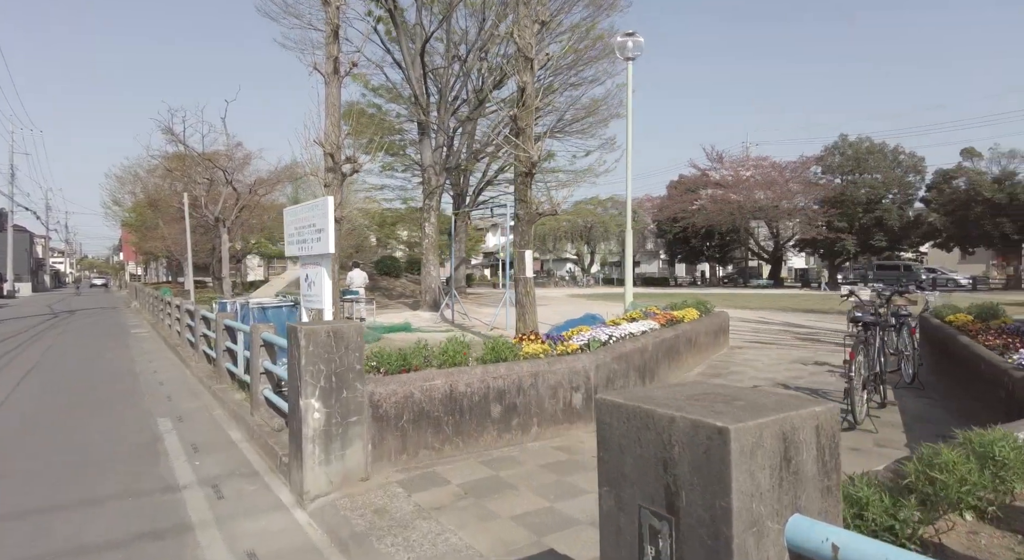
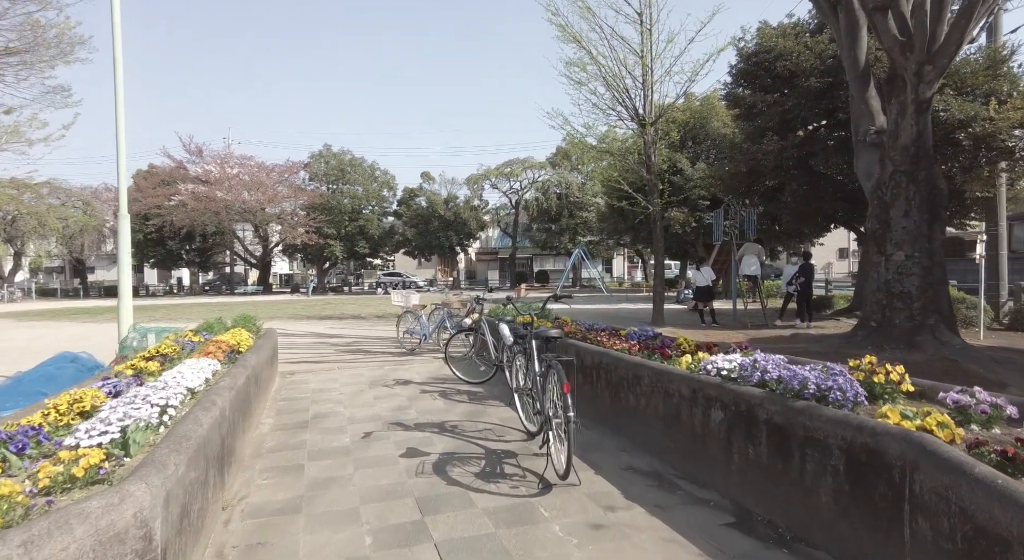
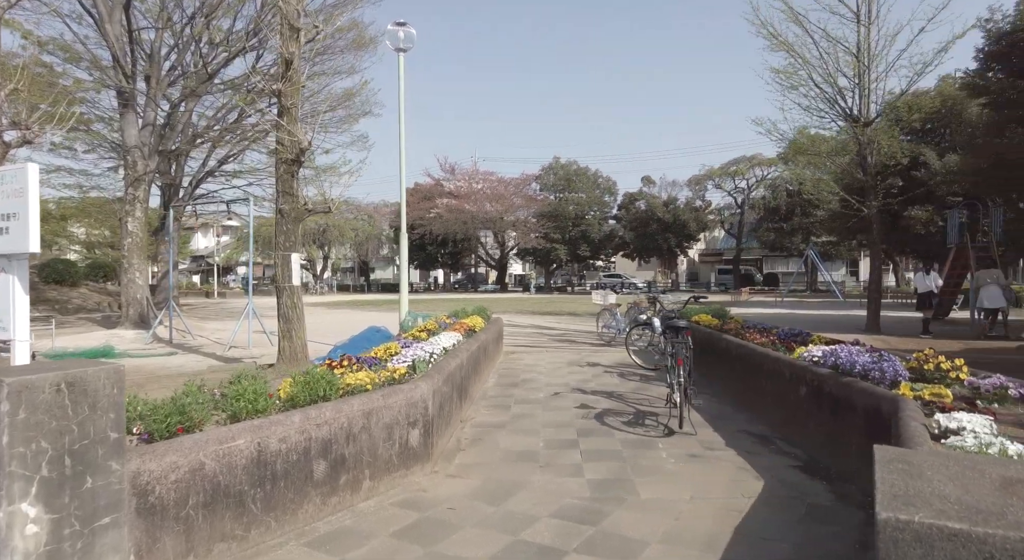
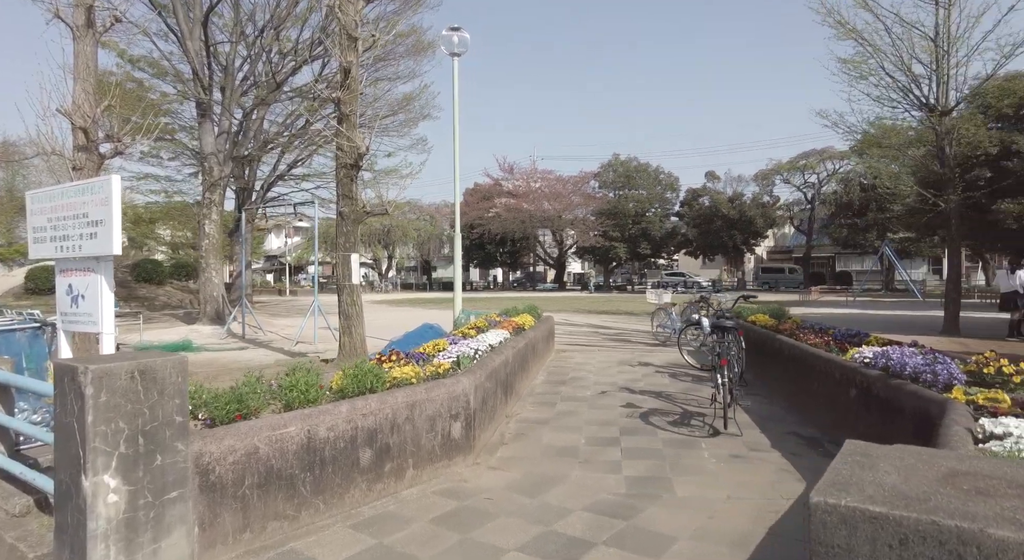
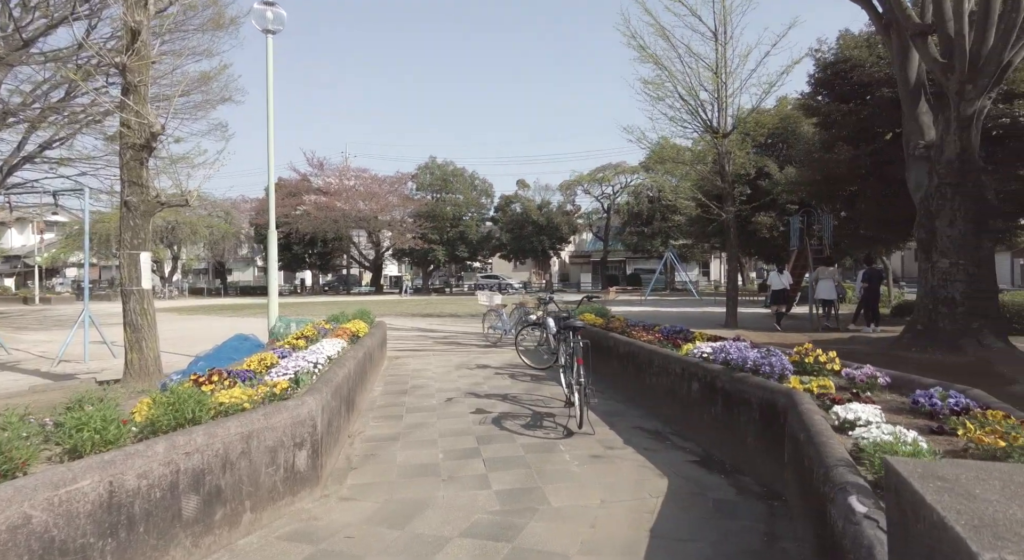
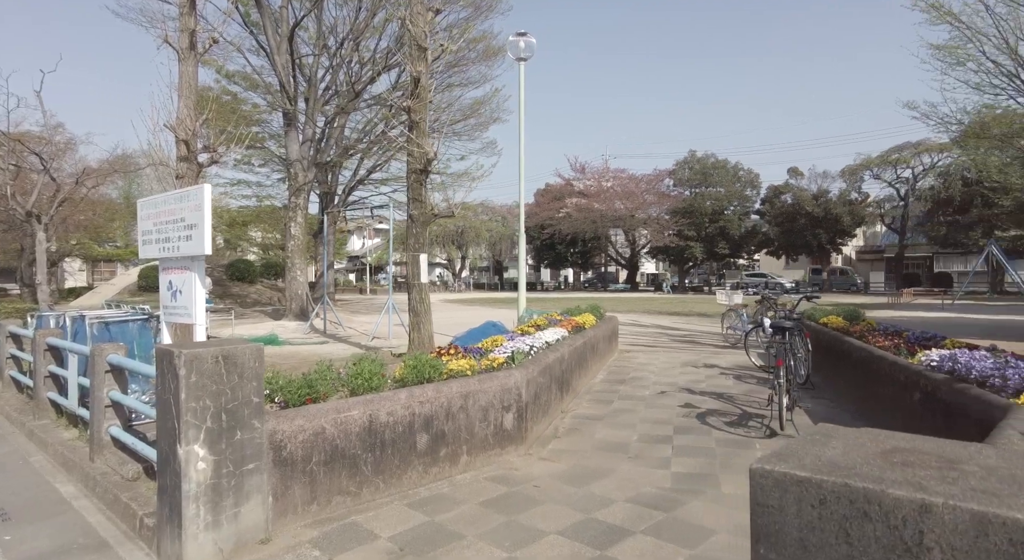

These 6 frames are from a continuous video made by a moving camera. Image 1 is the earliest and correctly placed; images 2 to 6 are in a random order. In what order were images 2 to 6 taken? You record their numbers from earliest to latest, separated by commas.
6, 4, 3, 5, 2
